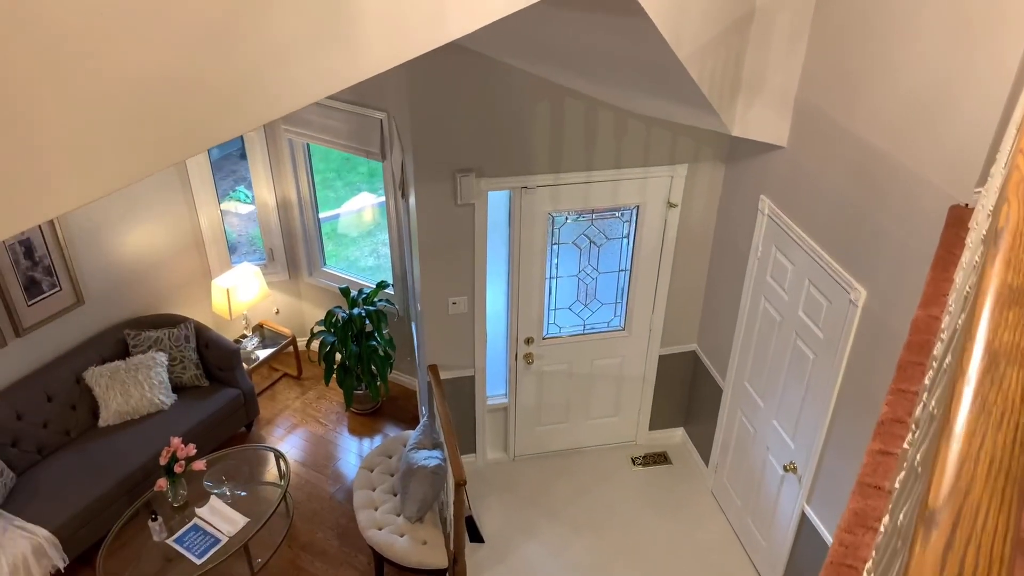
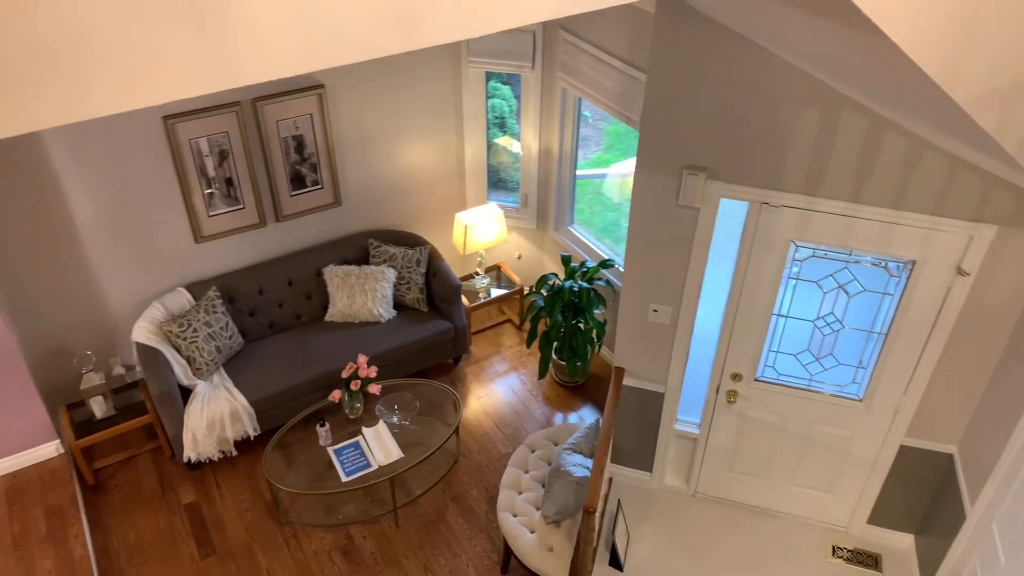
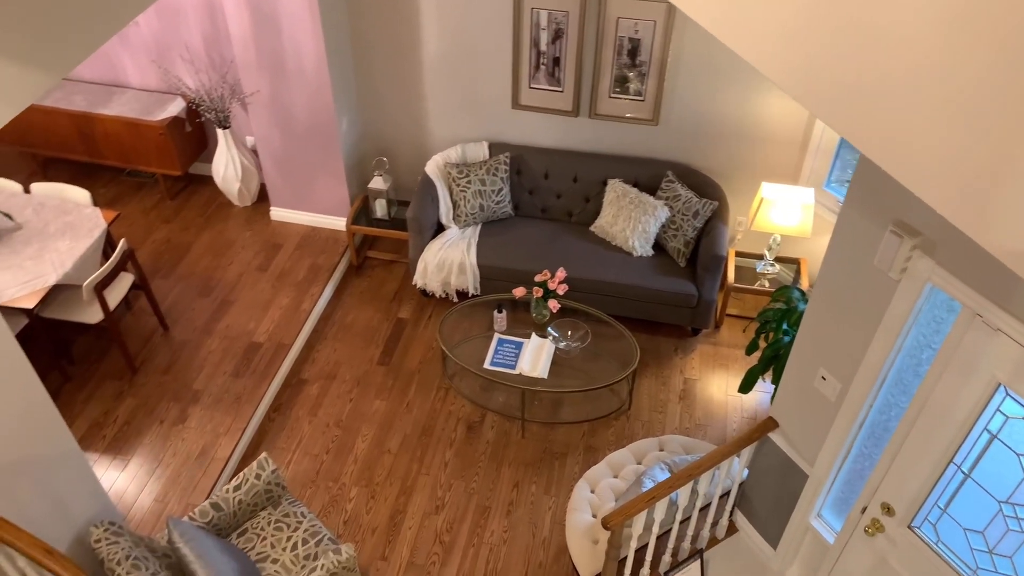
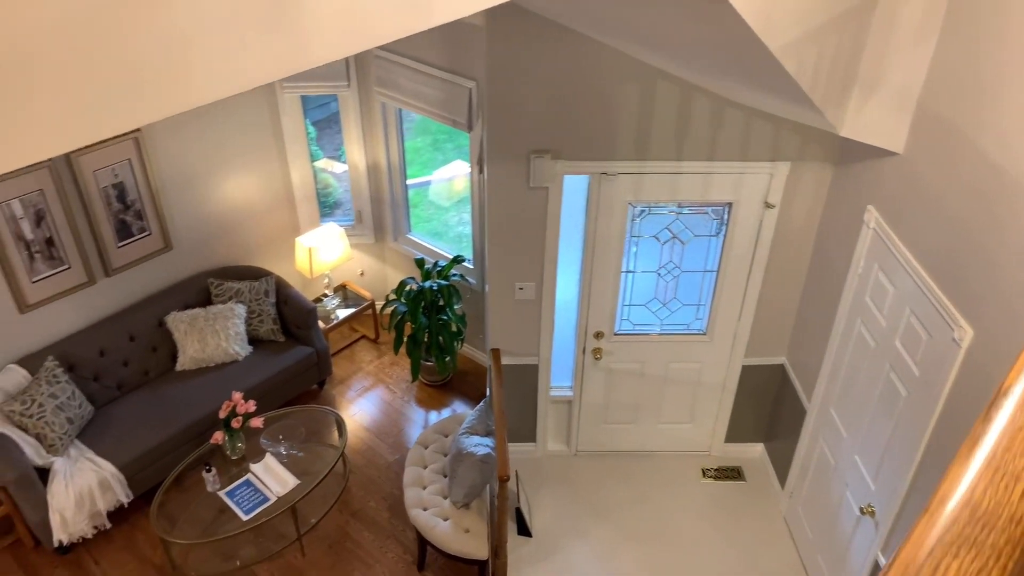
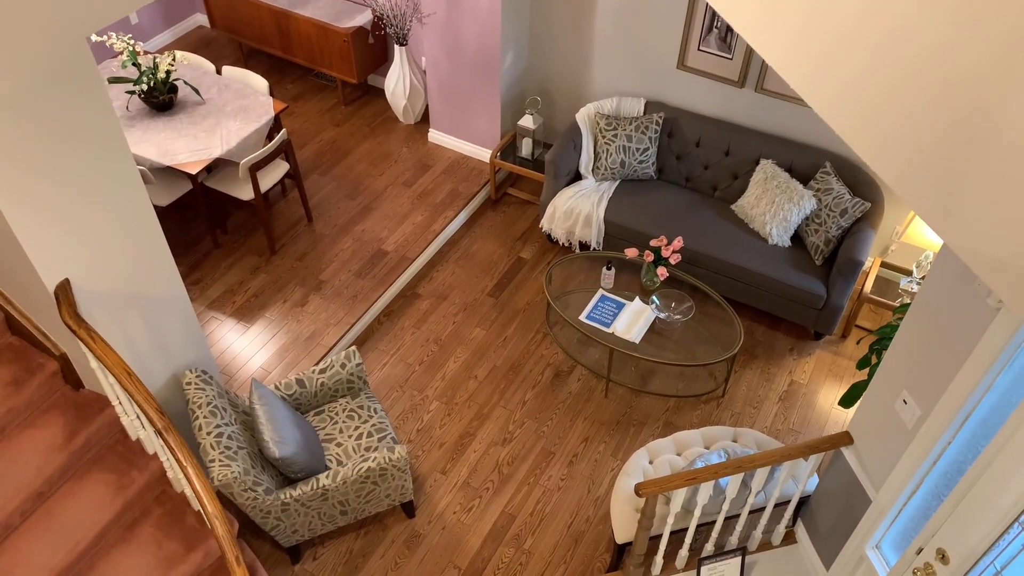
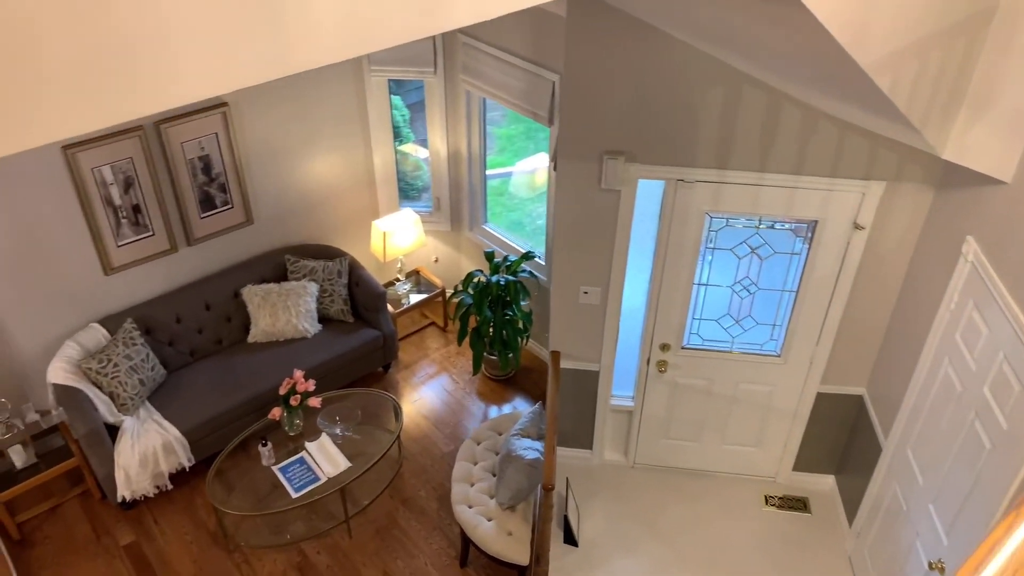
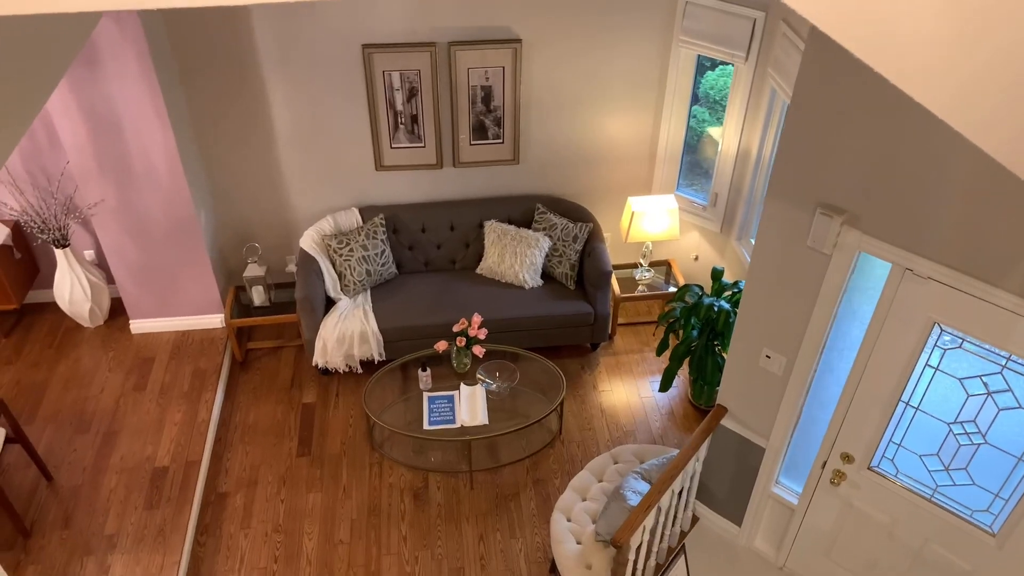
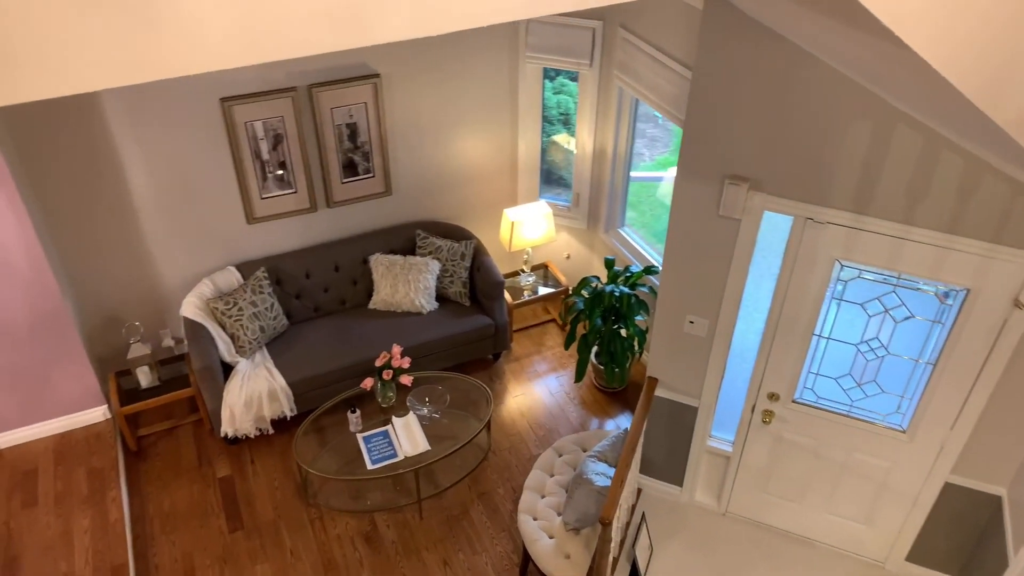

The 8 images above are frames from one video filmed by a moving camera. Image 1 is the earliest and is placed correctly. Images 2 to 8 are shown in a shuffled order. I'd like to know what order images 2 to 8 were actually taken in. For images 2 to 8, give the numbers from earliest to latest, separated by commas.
4, 6, 2, 8, 7, 3, 5
